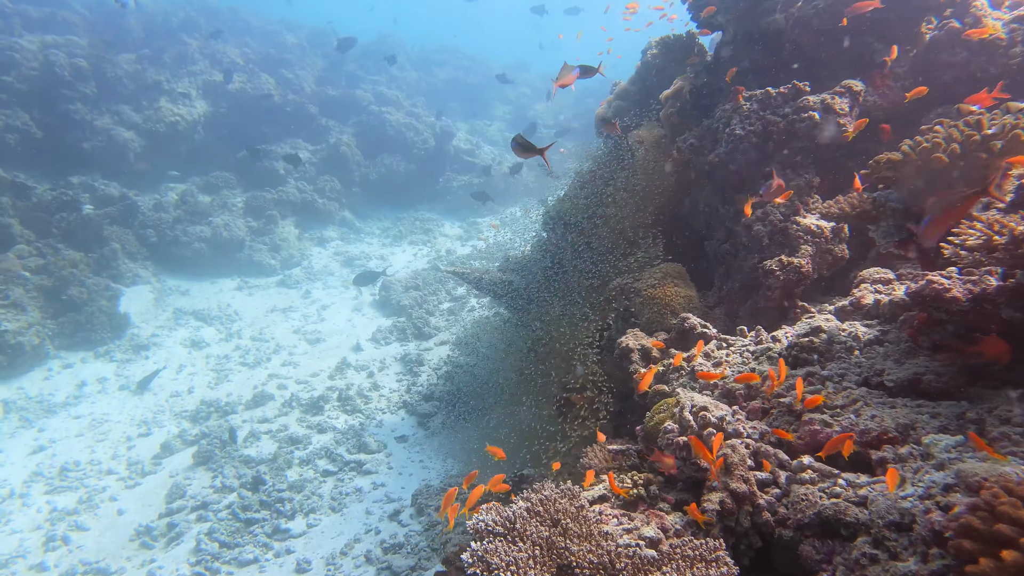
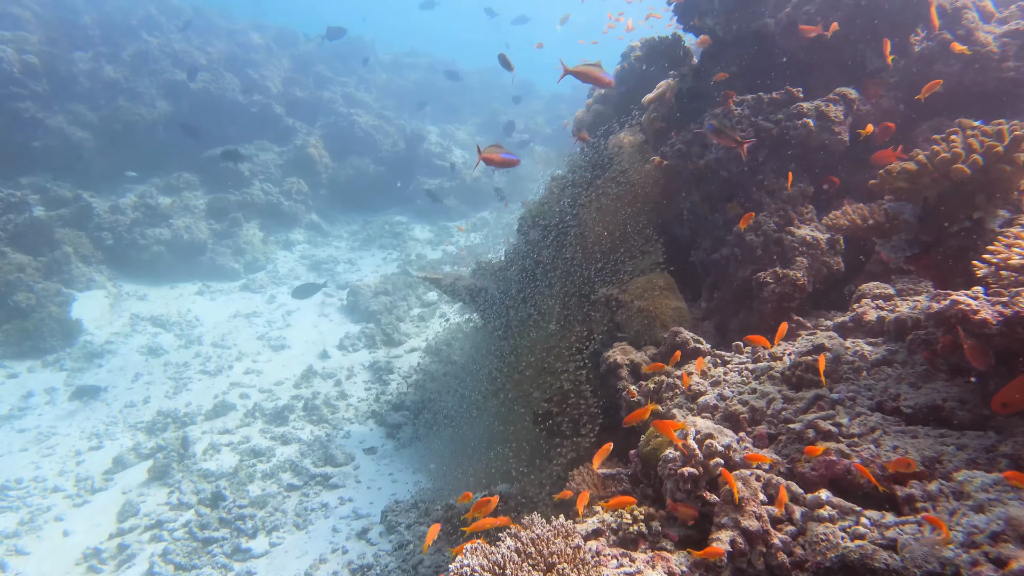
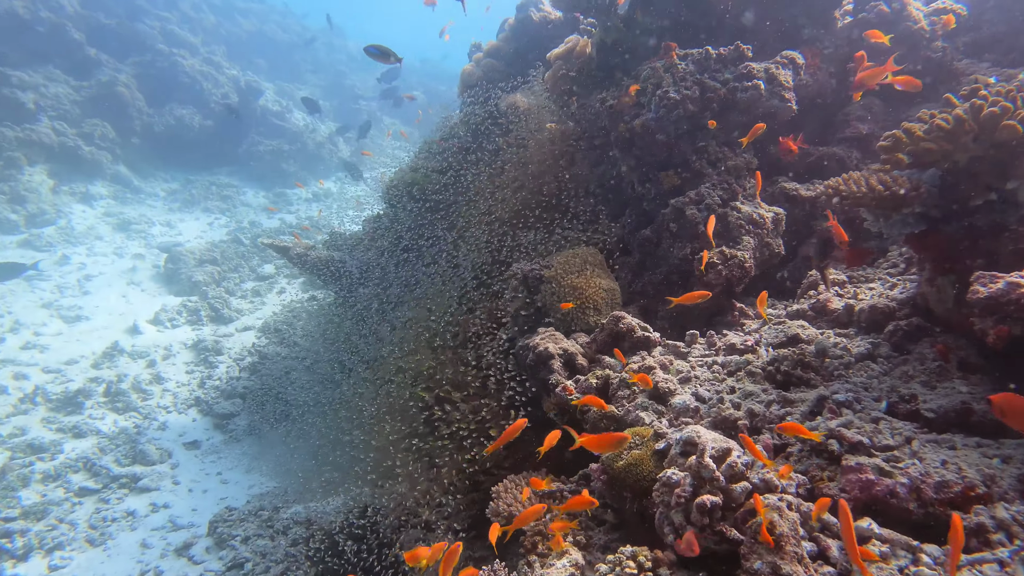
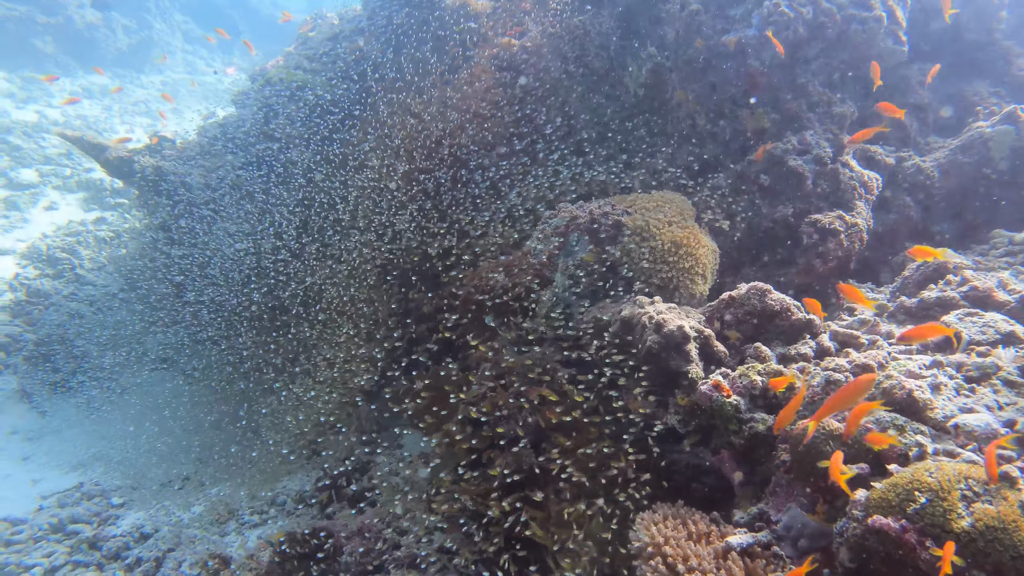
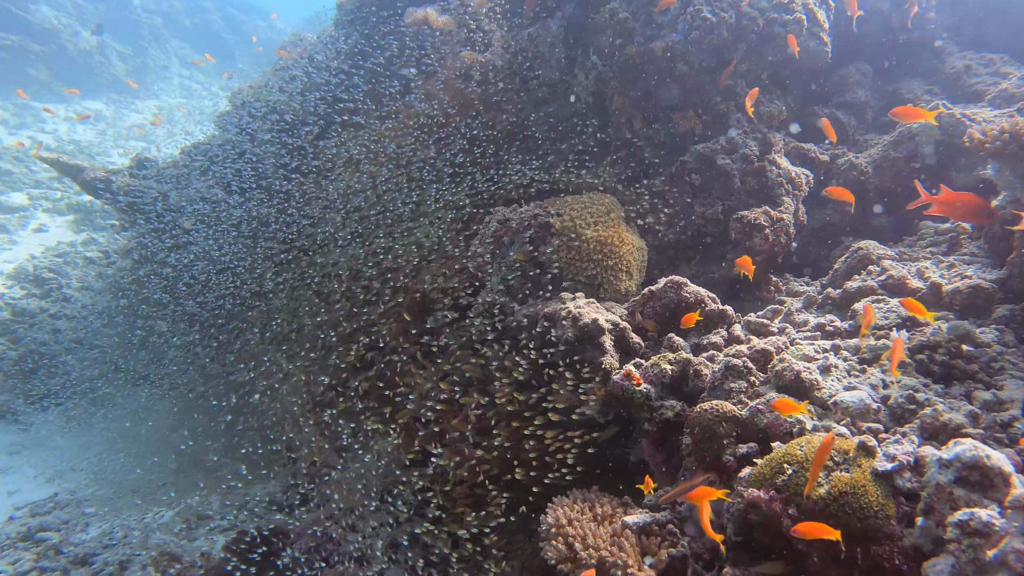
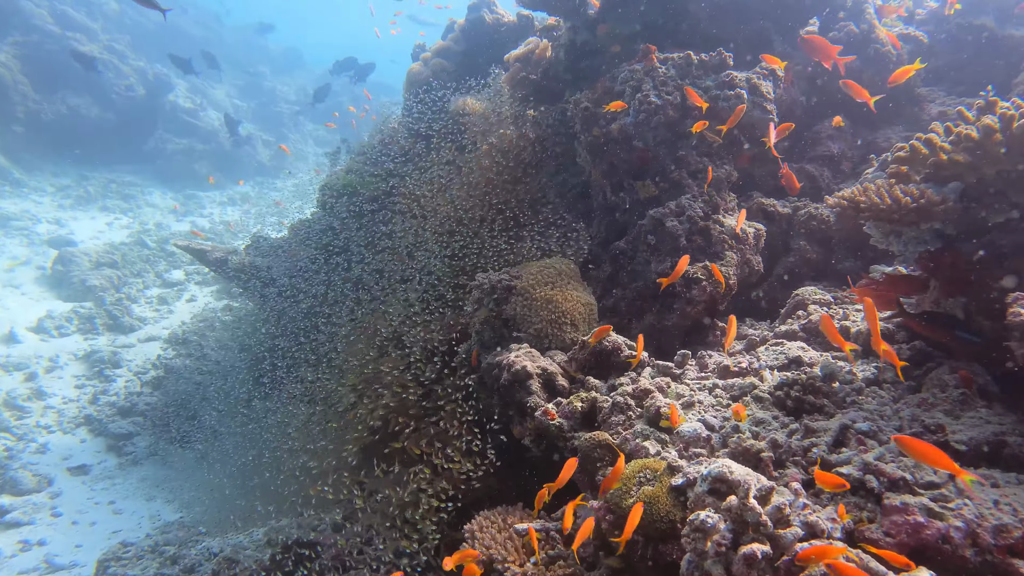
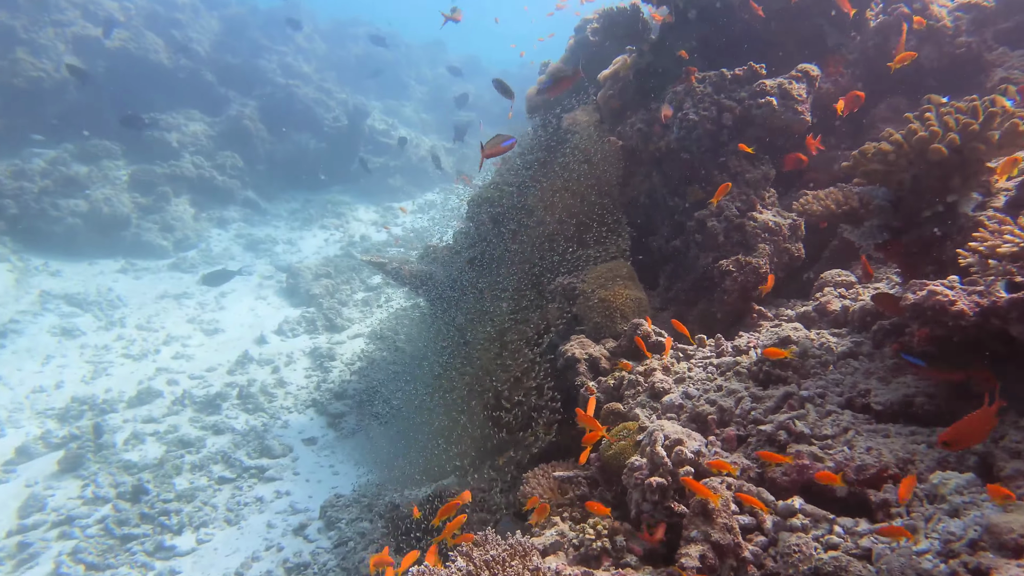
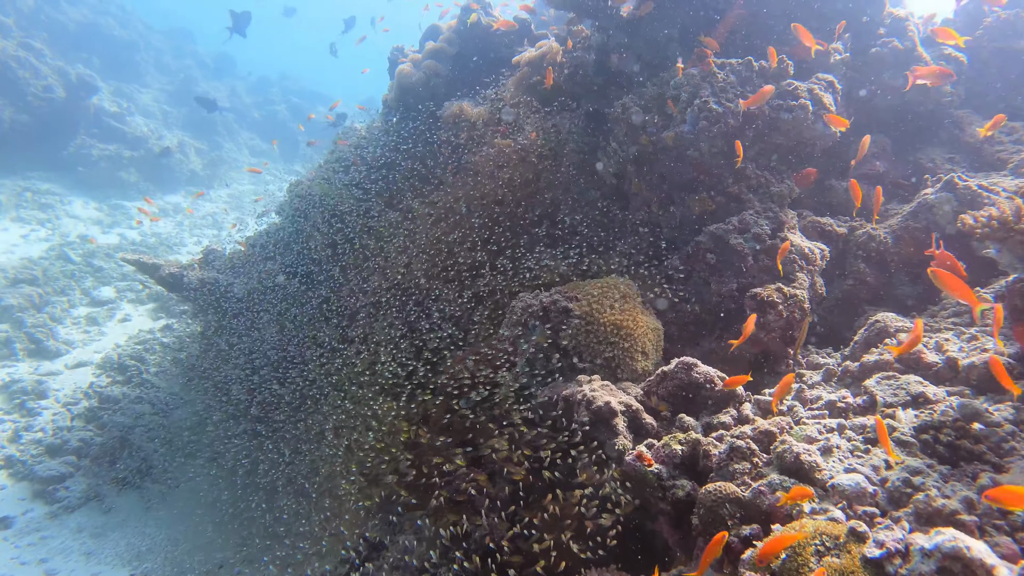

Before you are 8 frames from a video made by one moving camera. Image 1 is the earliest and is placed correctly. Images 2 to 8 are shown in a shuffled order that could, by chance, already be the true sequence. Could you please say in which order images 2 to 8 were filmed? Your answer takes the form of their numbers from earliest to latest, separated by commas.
2, 7, 3, 6, 8, 5, 4
